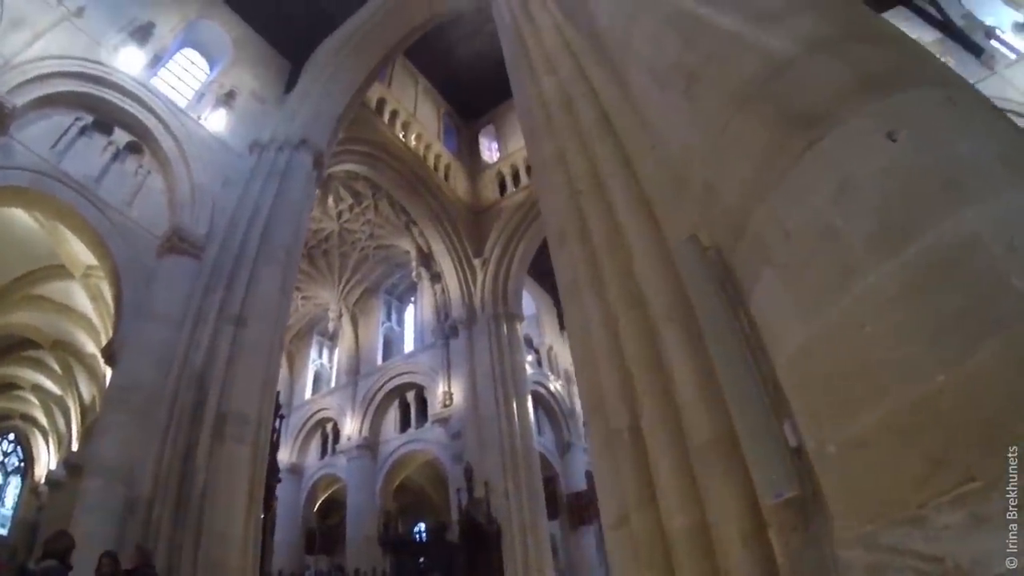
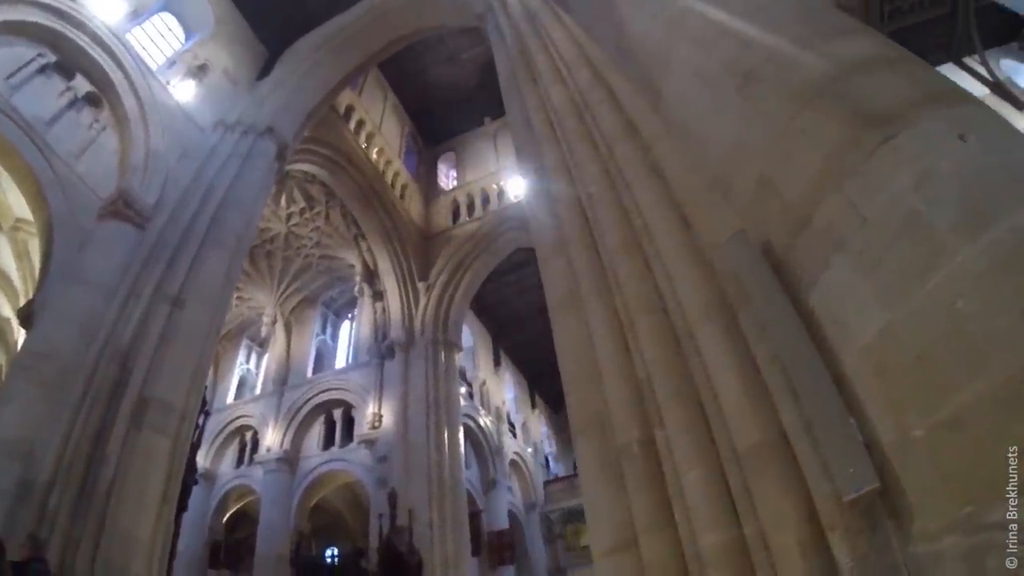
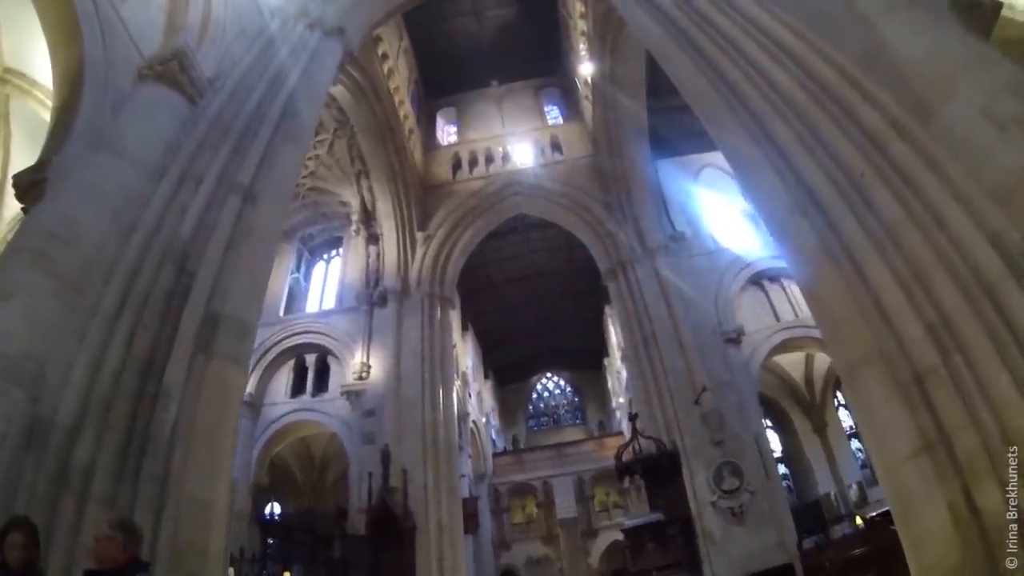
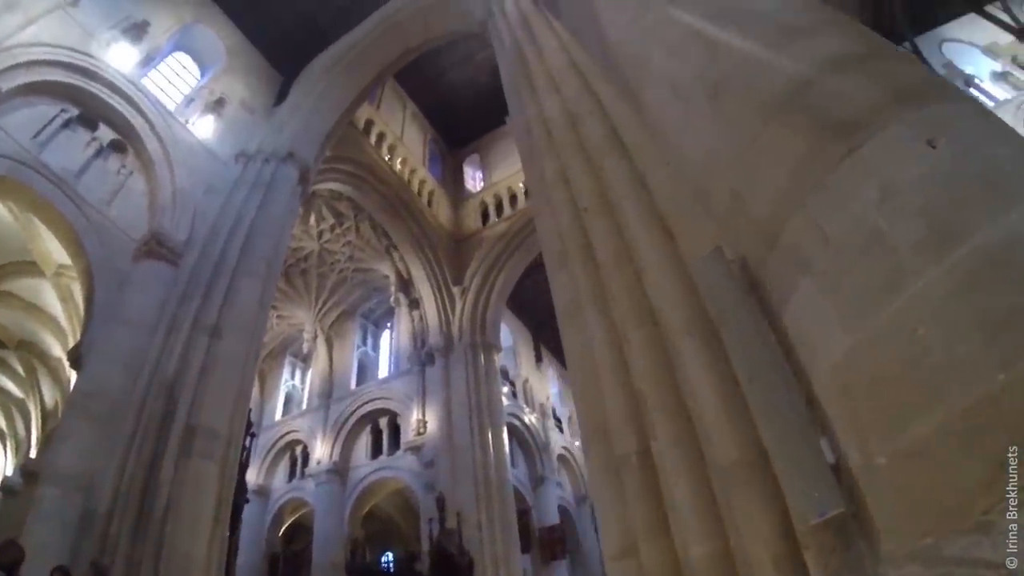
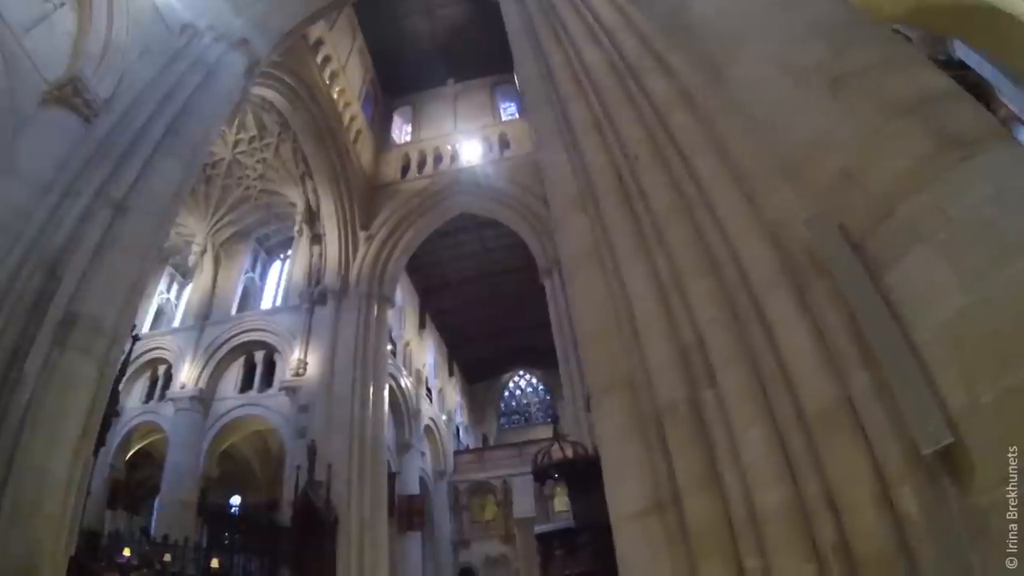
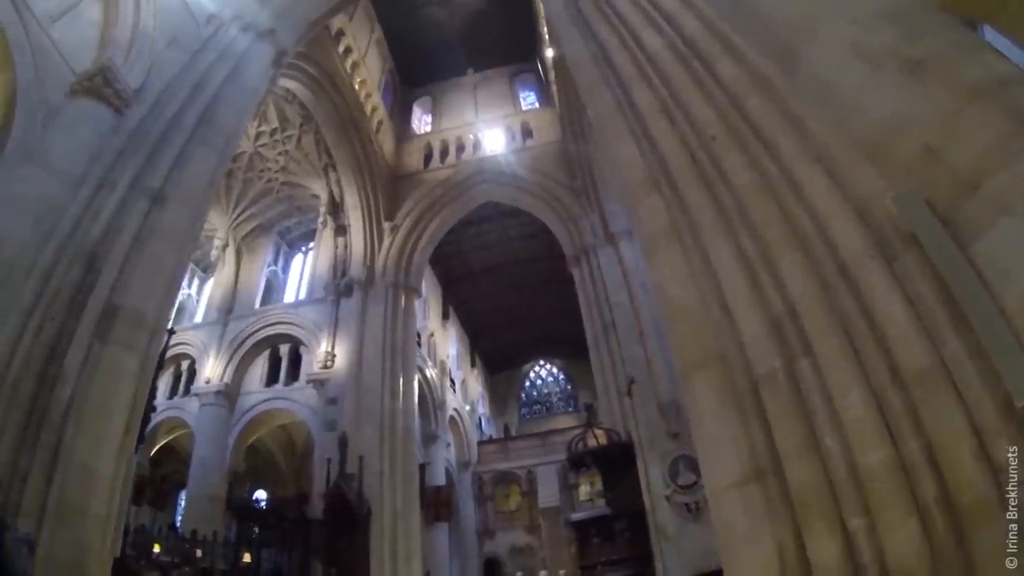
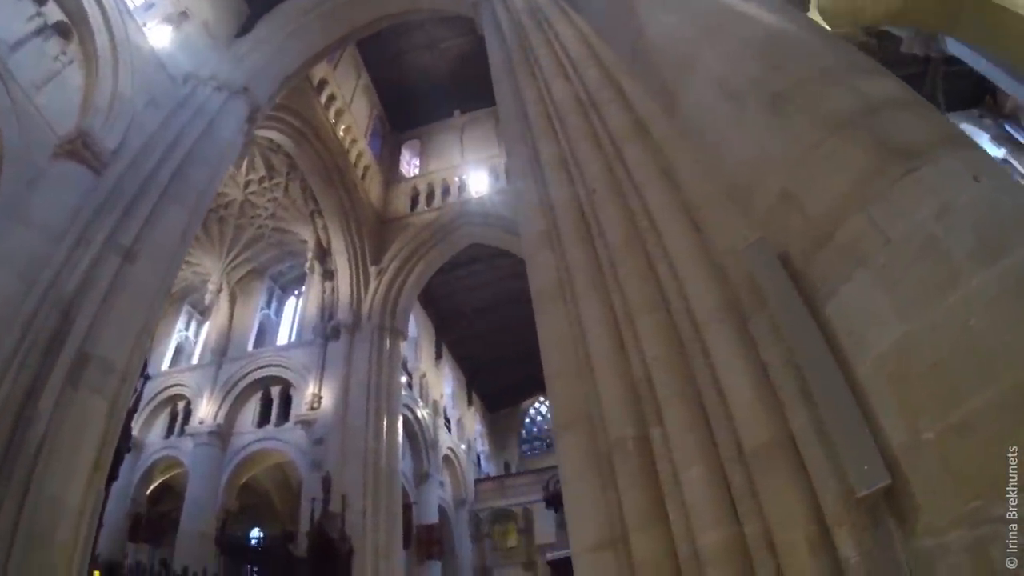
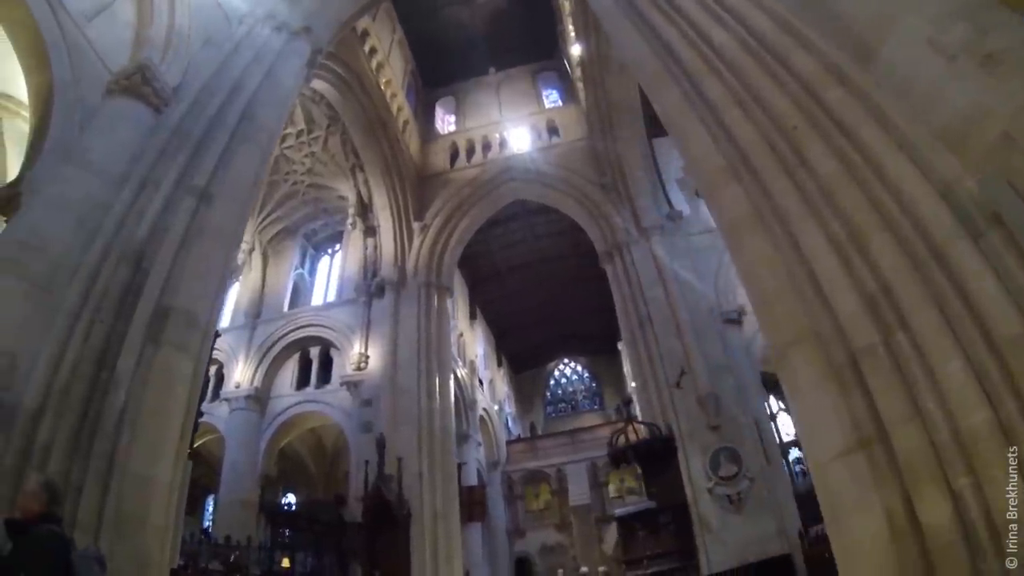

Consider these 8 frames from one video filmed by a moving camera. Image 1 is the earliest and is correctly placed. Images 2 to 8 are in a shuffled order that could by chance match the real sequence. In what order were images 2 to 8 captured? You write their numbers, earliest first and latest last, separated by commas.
4, 2, 7, 5, 6, 8, 3
